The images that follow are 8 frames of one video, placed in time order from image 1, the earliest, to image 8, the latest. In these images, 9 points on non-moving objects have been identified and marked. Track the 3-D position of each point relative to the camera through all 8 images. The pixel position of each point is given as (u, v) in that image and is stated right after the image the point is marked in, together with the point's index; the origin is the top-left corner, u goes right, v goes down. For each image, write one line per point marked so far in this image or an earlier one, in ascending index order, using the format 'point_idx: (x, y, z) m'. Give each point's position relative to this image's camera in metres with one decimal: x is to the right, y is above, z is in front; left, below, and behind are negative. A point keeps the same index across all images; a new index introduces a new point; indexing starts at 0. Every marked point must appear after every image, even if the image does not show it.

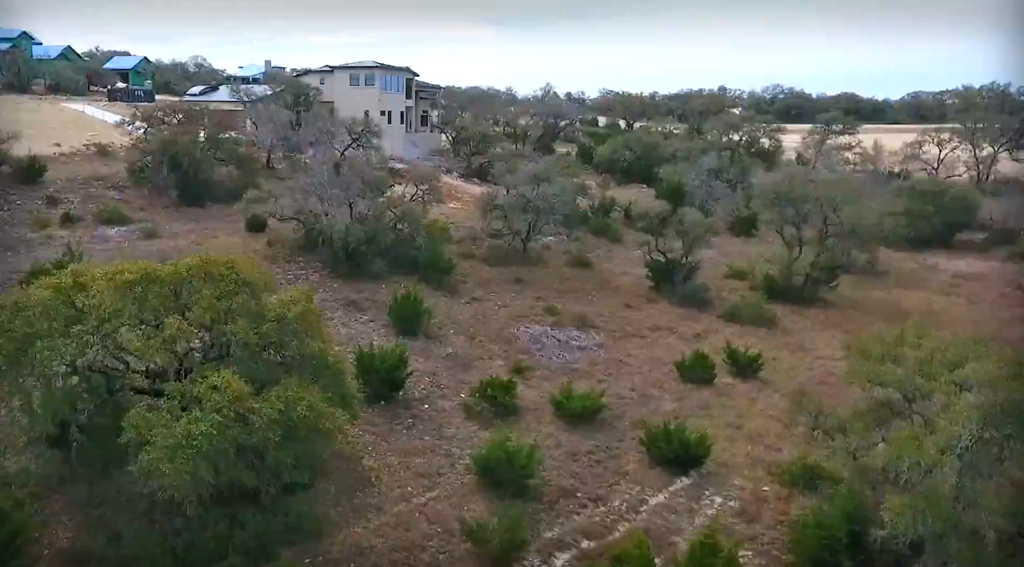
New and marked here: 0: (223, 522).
0: (-2.7, -2.2, +7.6) m
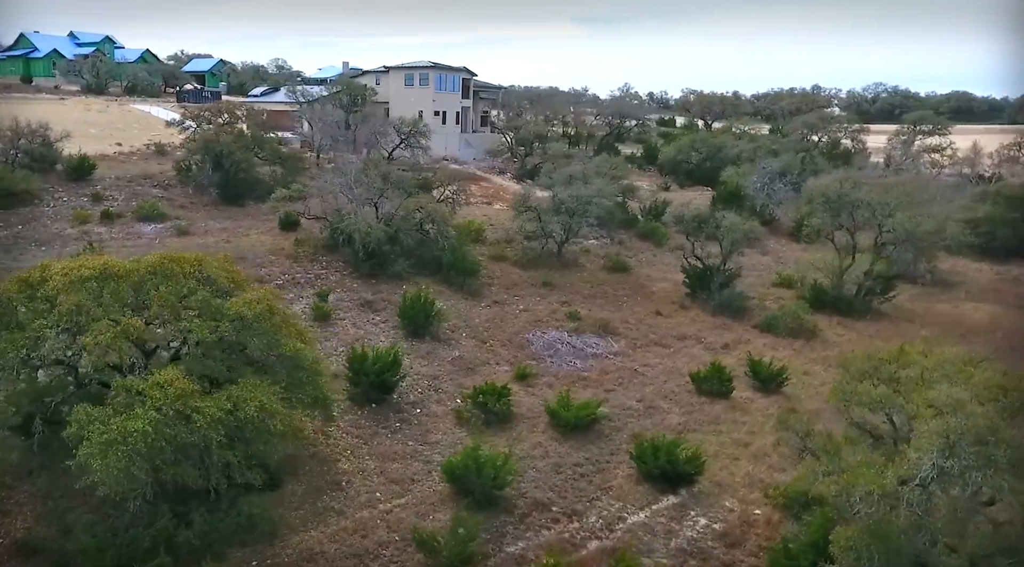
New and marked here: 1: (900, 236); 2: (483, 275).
0: (-3.2, -2.2, +7.7) m
1: (+9.1, +1.1, +19.1) m
2: (-0.6, +0.2, +18.1) m
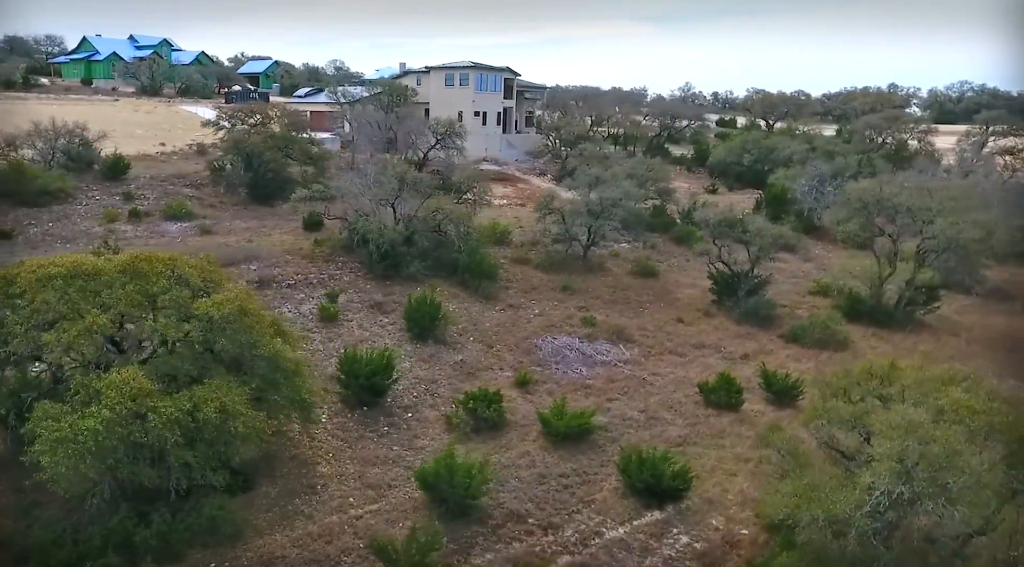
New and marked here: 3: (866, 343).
0: (-3.6, -2.2, +7.7) m
1: (+9.6, +0.9, +18.2) m
2: (-0.2, +0.1, +17.9) m
3: (+7.4, -1.2, +17.0) m
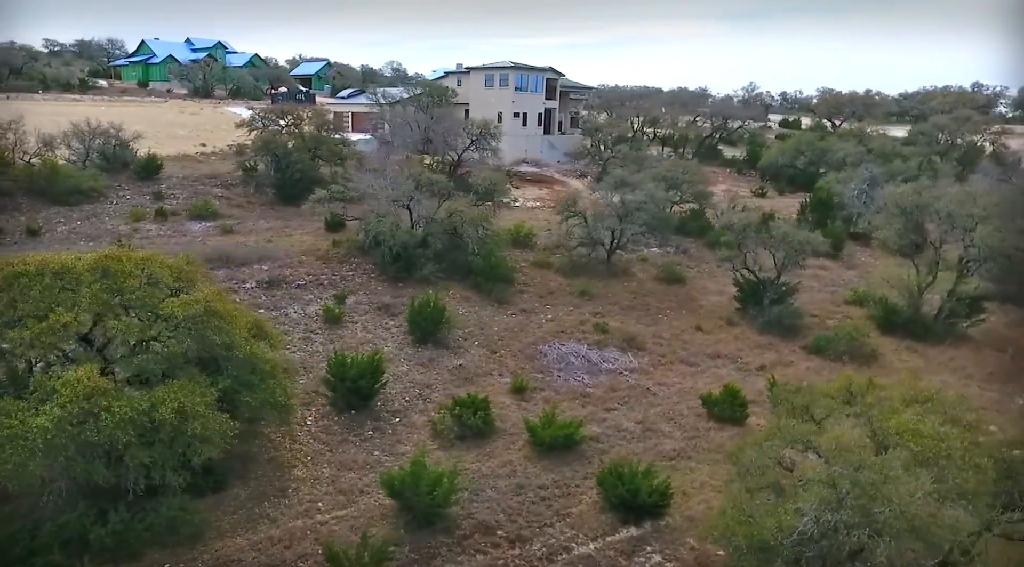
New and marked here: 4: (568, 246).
0: (-4.1, -2.3, +7.8) m
1: (+10.0, +0.7, +17.2) m
2: (+0.2, 0.0, +17.7) m
3: (+7.6, -1.4, +16.2) m
4: (+1.4, +0.9, +19.7) m
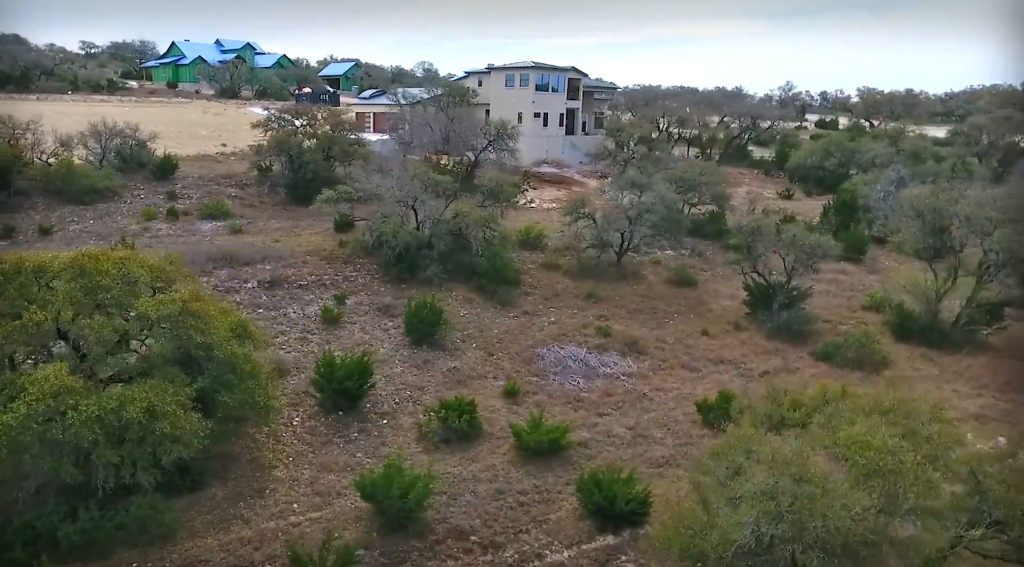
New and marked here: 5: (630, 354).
0: (-4.4, -2.3, +7.9) m
1: (+10.1, +0.5, +16.7) m
2: (+0.3, 0.0, +17.6) m
3: (+7.7, -1.5, +15.7) m
4: (+1.6, +0.9, +19.6) m
5: (+2.2, -1.3, +14.8) m
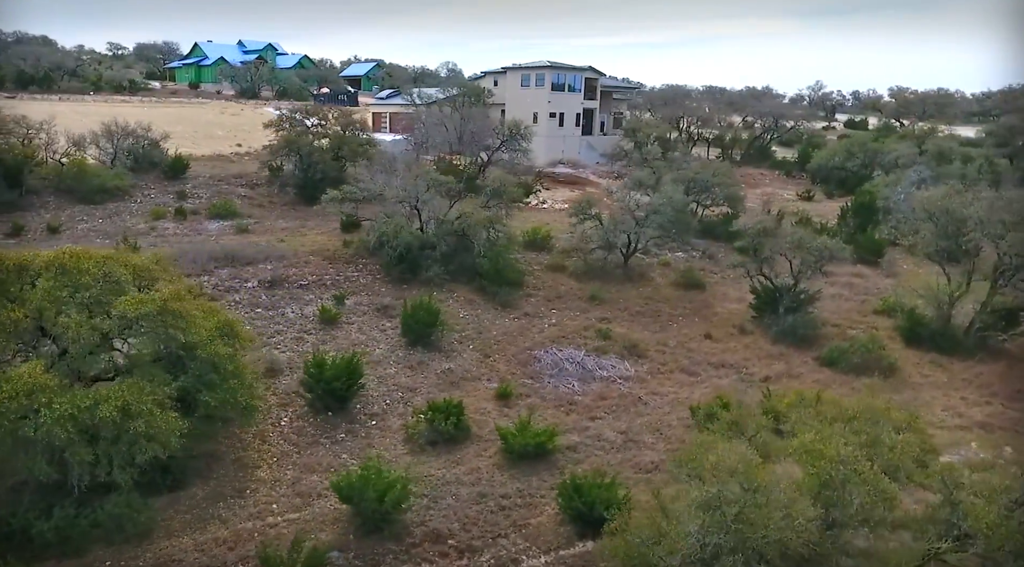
0: (-4.7, -2.2, +8.0) m
1: (+10.1, +0.4, +16.3) m
2: (+0.4, 0.0, +17.6) m
3: (+7.6, -1.6, +15.4) m
4: (+1.7, +0.8, +19.4) m
5: (+2.1, -1.3, +14.6) m
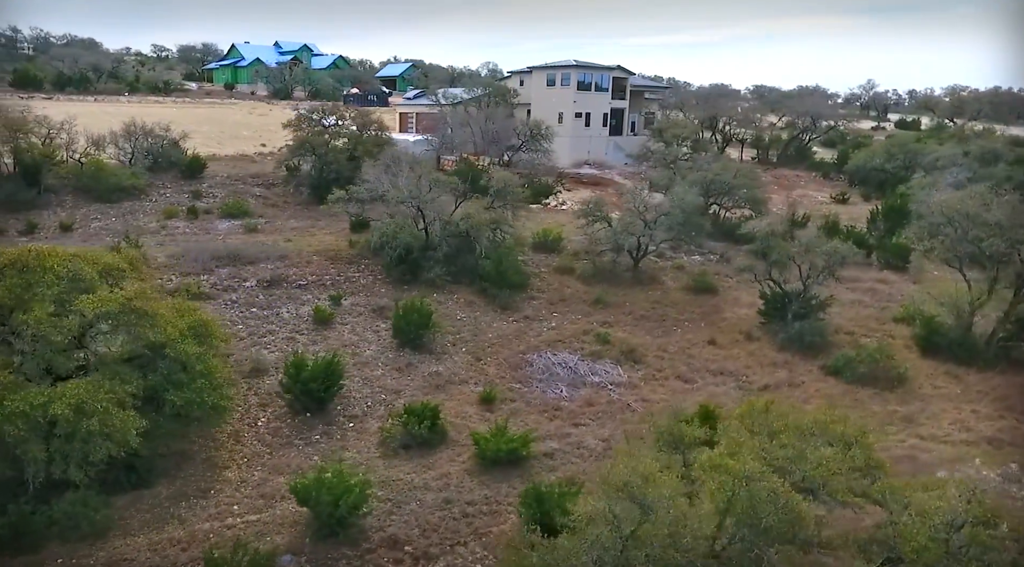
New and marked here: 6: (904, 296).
0: (-5.2, -2.2, +8.2) m
1: (+10.1, +0.3, +15.5) m
2: (+0.5, -0.1, +17.4) m
3: (+7.6, -1.7, +14.8) m
4: (+1.9, +0.8, +19.2) m
5: (+2.0, -1.4, +14.3) m
6: (+9.5, -0.3, +19.7) m
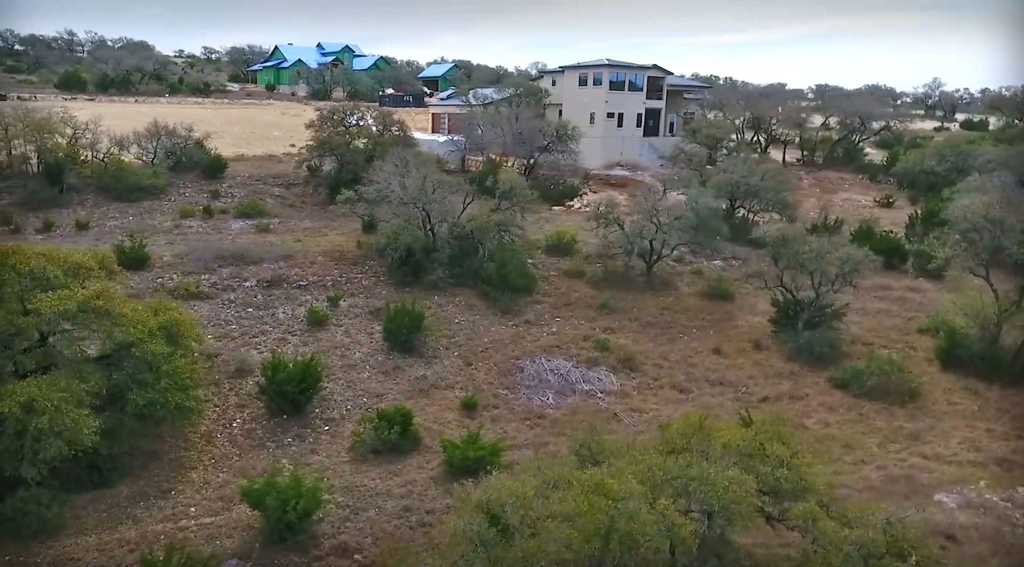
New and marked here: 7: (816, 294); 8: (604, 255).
0: (-5.8, -2.2, +8.4) m
1: (+10.1, 0.0, +14.5) m
2: (+0.6, -0.1, +17.1) m
3: (+7.5, -1.9, +14.0) m
4: (+2.2, +0.7, +18.8) m
5: (+1.9, -1.5, +14.0) m
6: (+9.7, -0.5, +18.8) m
7: (+5.8, -0.2, +15.4) m
8: (+2.2, +0.7, +19.0) m
